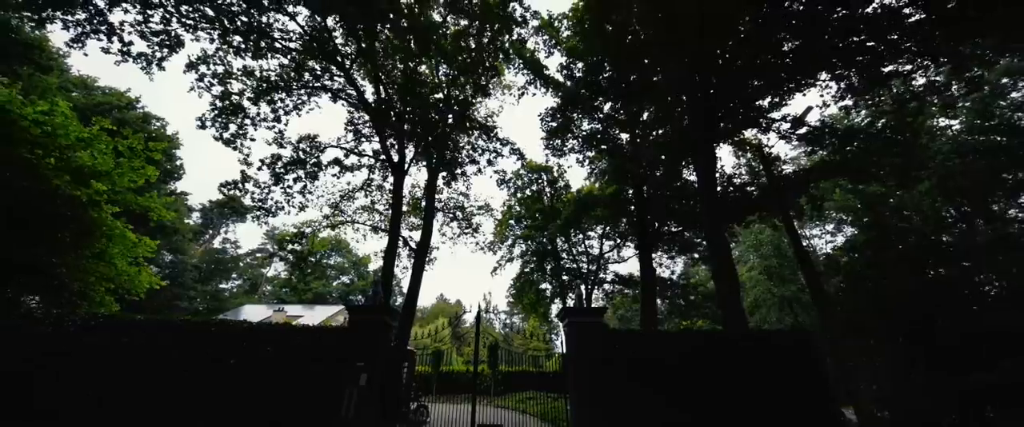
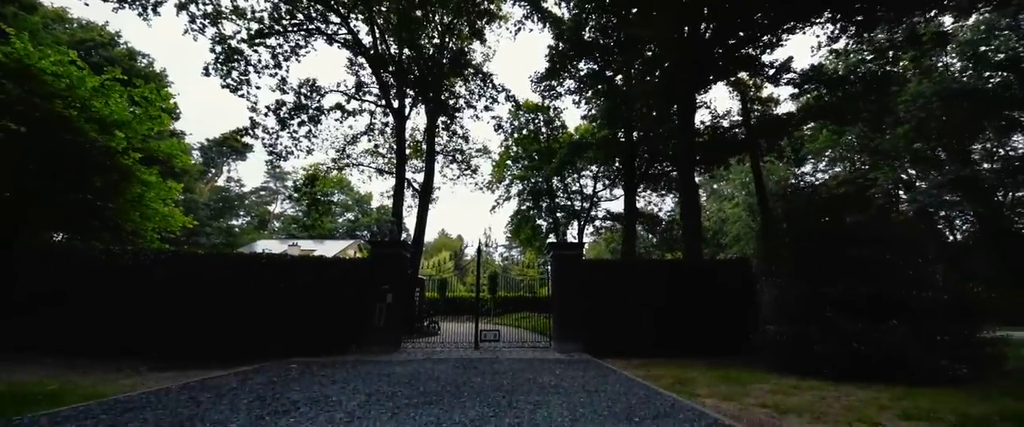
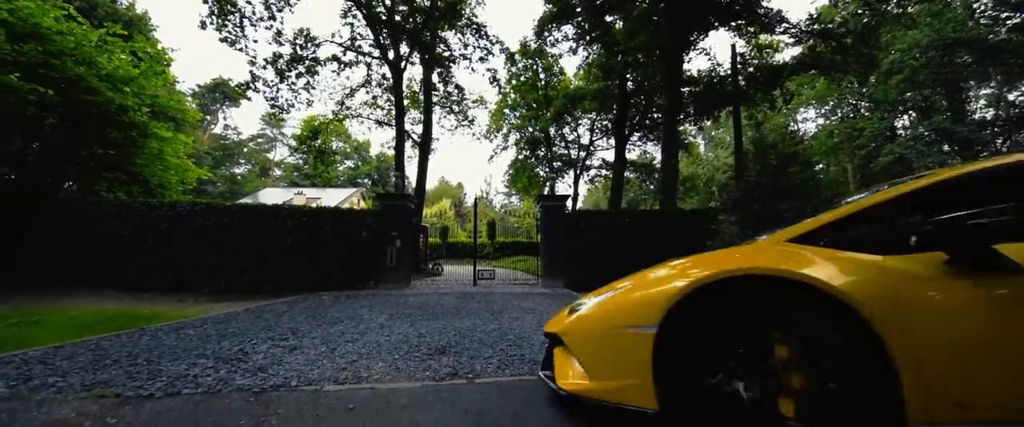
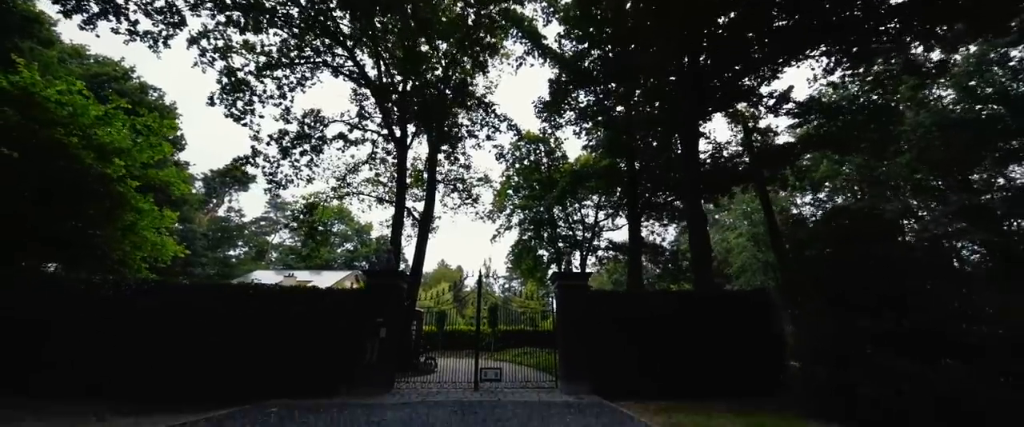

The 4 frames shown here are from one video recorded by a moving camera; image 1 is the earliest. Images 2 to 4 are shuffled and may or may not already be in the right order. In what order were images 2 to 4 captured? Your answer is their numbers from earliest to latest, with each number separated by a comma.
4, 2, 3
